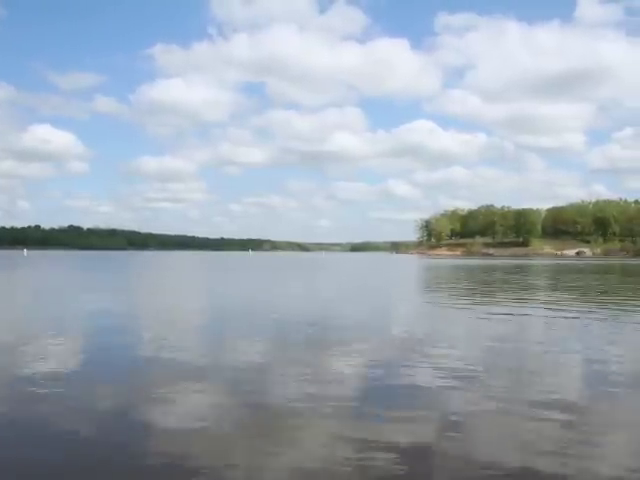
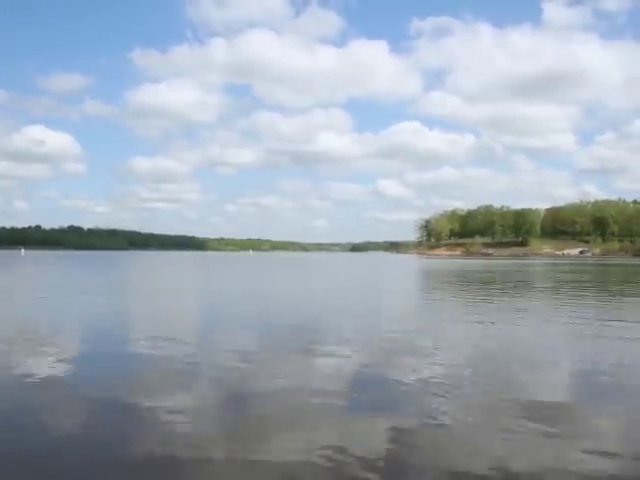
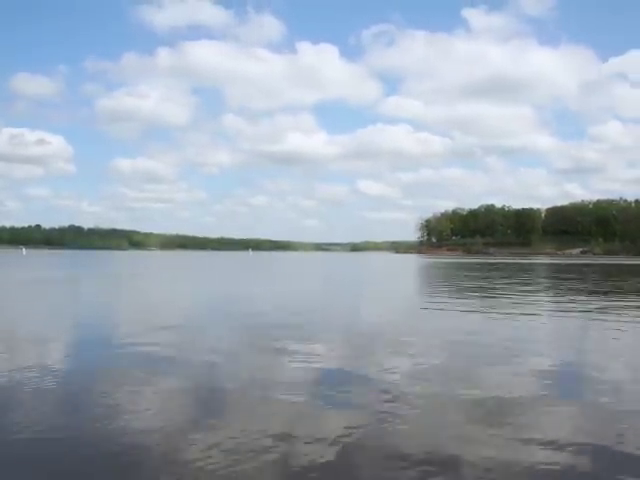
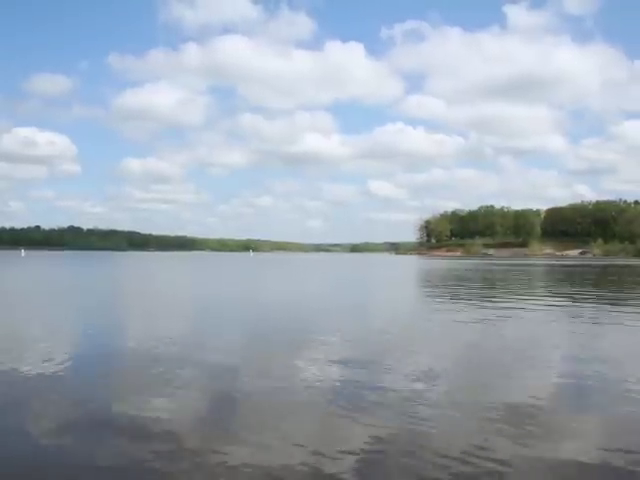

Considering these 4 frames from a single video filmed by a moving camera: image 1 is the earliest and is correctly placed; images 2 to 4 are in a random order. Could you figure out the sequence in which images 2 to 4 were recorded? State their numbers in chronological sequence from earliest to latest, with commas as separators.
2, 4, 3
